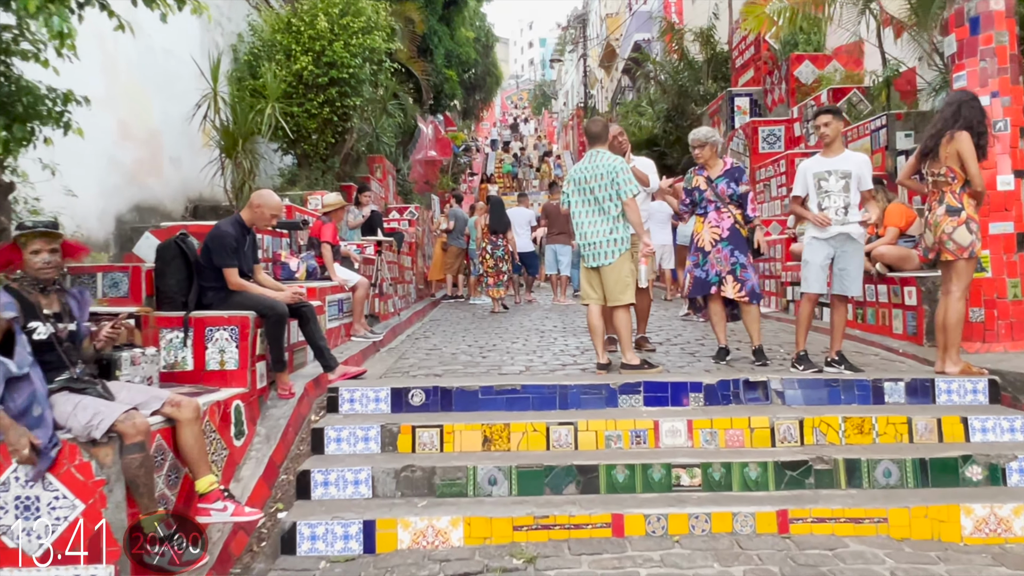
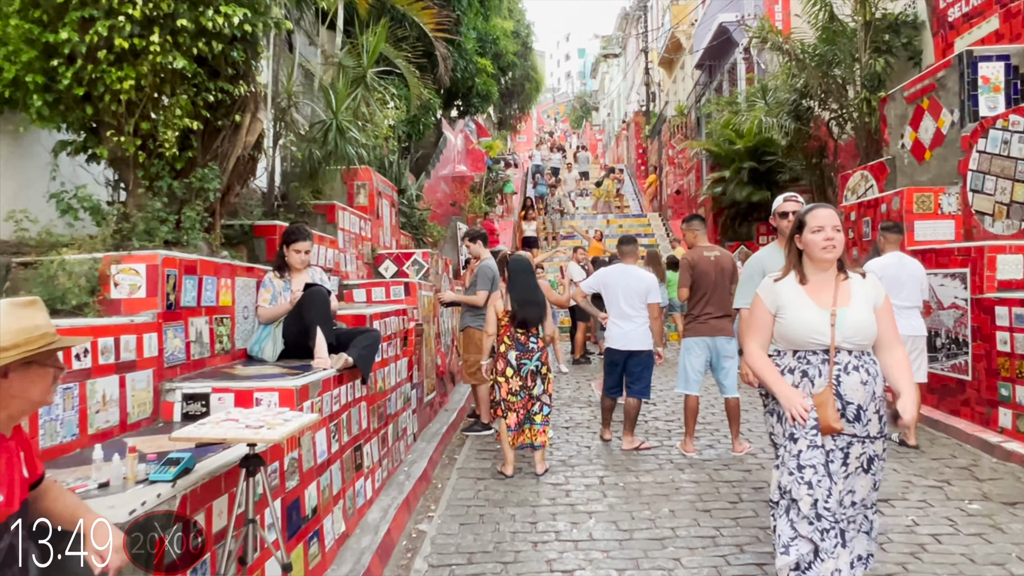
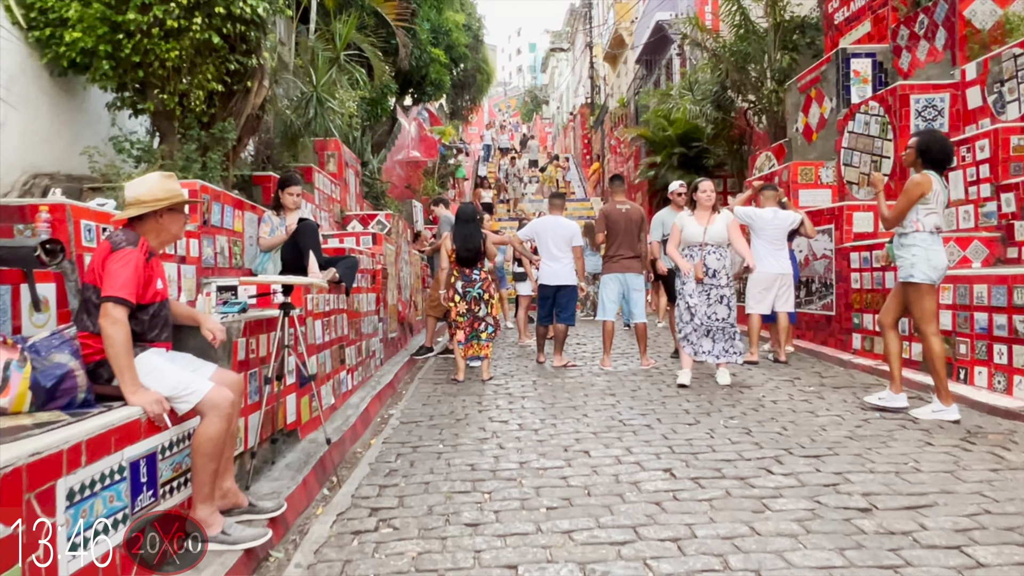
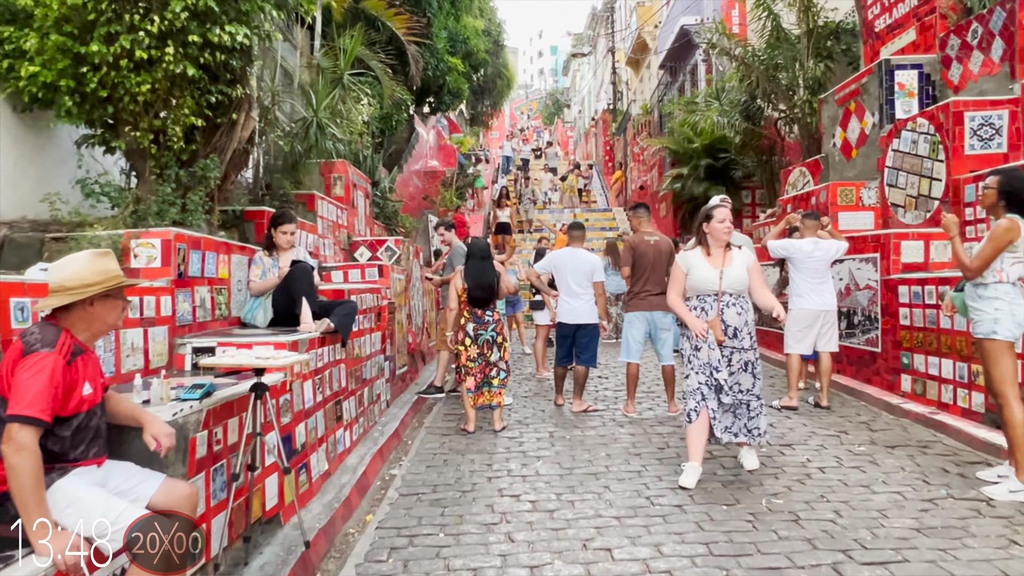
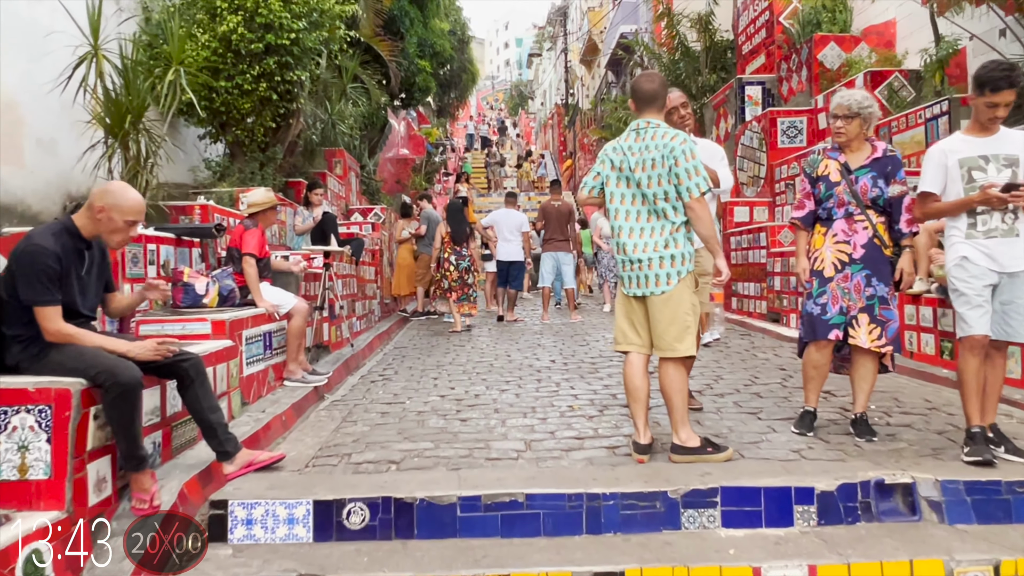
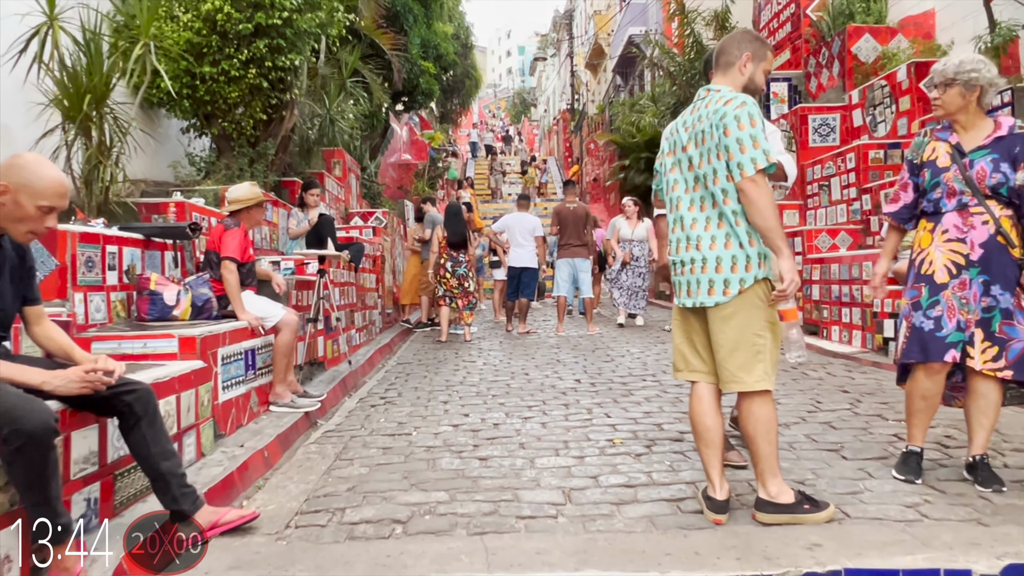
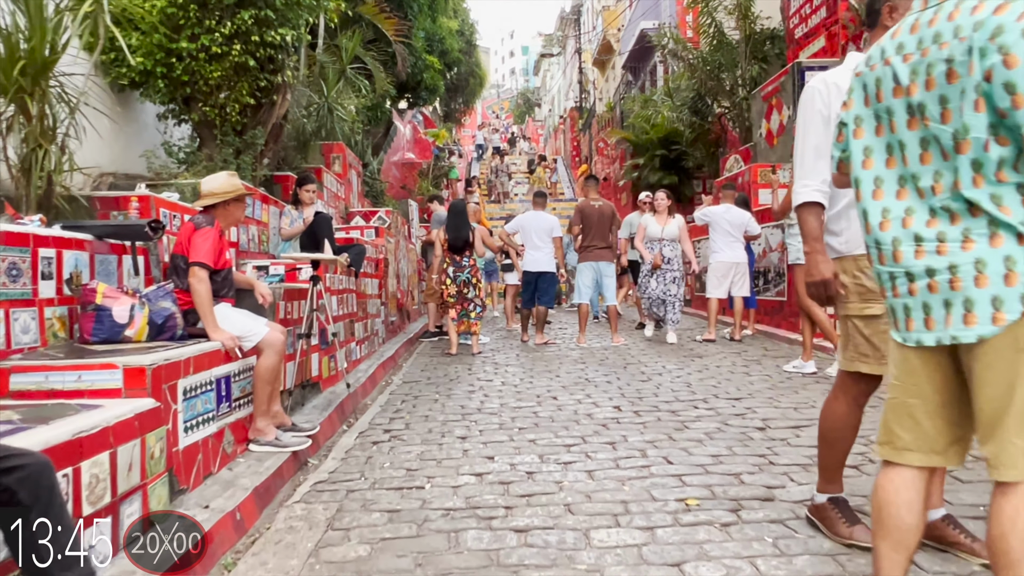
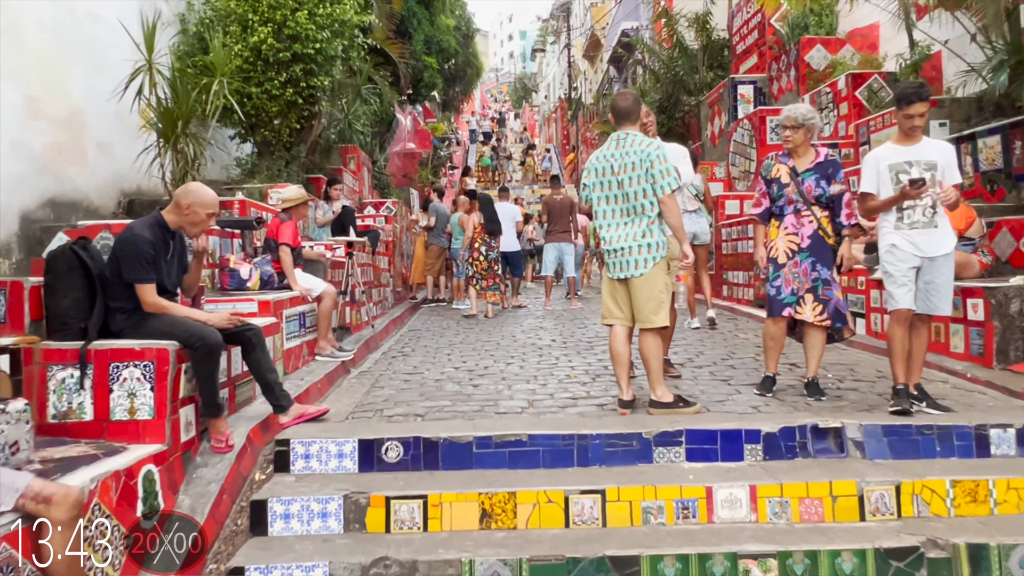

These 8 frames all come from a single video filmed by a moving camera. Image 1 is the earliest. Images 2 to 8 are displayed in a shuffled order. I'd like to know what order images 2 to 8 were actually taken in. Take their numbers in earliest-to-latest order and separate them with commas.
8, 5, 6, 7, 3, 4, 2
